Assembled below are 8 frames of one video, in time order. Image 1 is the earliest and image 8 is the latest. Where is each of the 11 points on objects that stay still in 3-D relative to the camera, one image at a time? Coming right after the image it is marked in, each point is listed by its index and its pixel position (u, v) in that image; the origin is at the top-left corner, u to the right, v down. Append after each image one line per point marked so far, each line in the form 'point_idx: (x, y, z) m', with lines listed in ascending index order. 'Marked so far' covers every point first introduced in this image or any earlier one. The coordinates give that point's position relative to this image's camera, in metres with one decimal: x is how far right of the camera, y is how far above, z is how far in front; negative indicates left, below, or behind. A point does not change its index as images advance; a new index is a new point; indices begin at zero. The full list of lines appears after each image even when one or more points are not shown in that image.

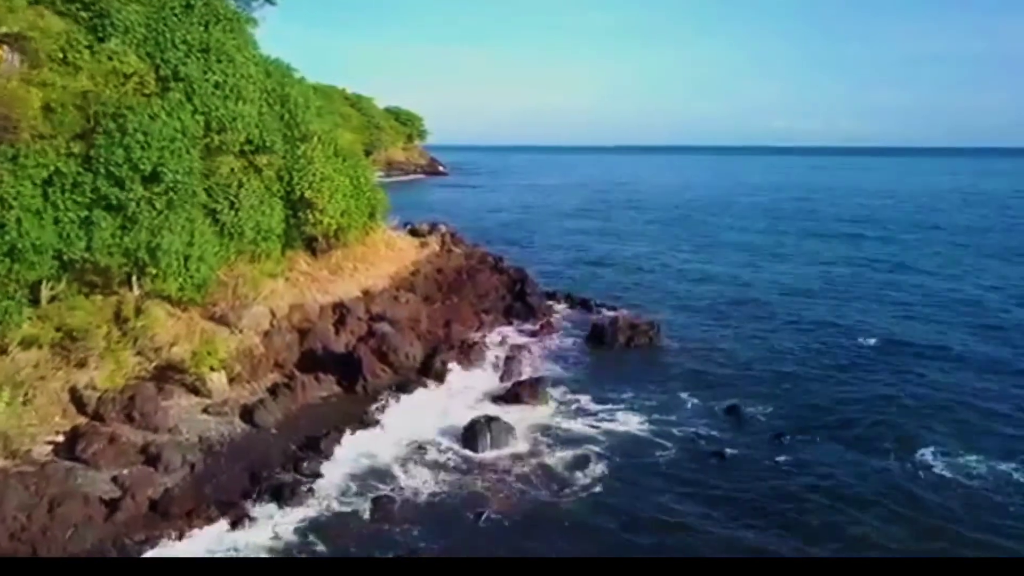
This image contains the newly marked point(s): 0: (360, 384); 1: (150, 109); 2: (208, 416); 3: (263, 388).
0: (-3.6, -2.3, +19.7) m
1: (-7.4, +3.6, +16.9) m
2: (-6.3, -2.7, +17.3) m
3: (-5.7, -2.3, +19.1) m
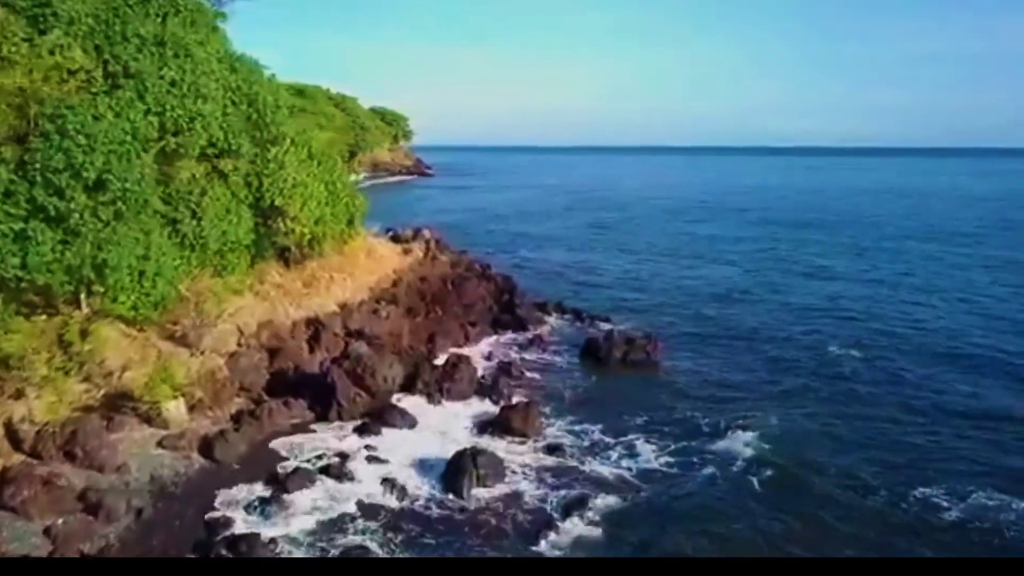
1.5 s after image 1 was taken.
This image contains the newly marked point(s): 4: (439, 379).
0: (-3.8, -2.6, +18.0) m
1: (-7.6, +3.2, +15.1) m
2: (-6.5, -3.0, +15.6) m
3: (-5.9, -2.7, +17.3) m
4: (-1.8, -2.2, +19.9) m
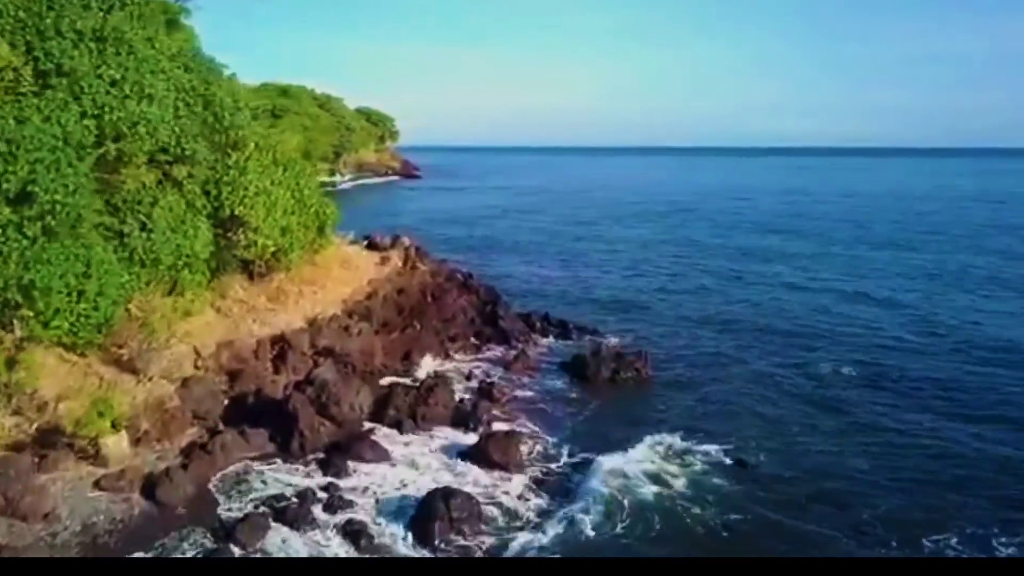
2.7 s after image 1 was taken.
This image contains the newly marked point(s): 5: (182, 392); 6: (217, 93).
0: (-4.2, -3.0, +16.4) m
1: (-8.0, +2.8, +13.5) m
2: (-6.9, -3.4, +13.9) m
3: (-6.3, -3.1, +15.7) m
4: (-2.2, -2.6, +18.3) m
5: (-6.7, -2.1, +16.9) m
6: (-6.9, +4.6, +19.5) m
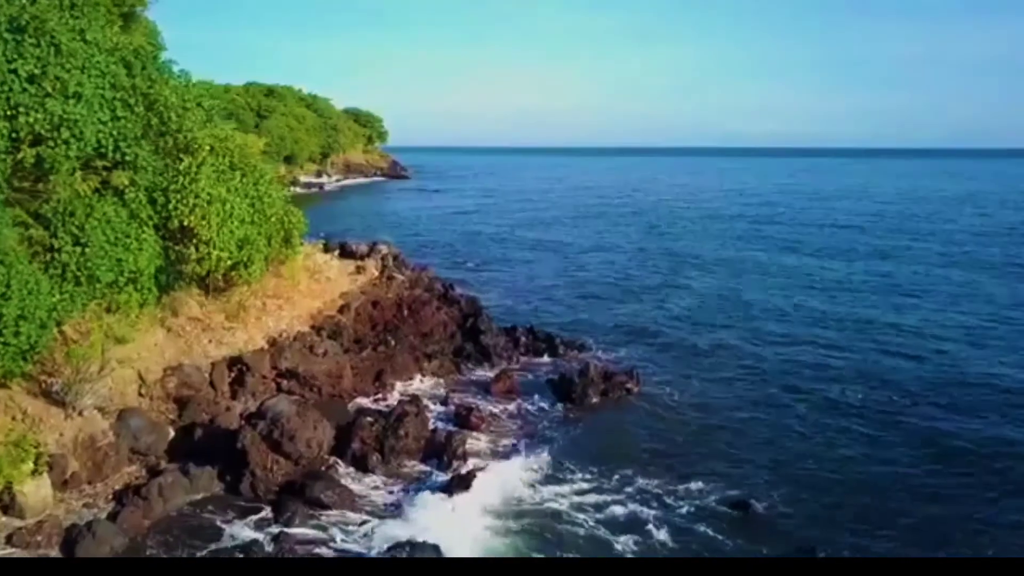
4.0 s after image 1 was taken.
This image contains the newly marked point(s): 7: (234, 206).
0: (-4.7, -3.4, +14.6) m
1: (-8.4, +2.5, +11.7) m
2: (-7.3, -3.8, +12.1) m
3: (-6.7, -3.5, +13.9) m
4: (-2.7, -2.9, +16.5) m
5: (-7.1, -2.5, +15.1) m
6: (-7.4, +4.2, +17.7) m
7: (-6.3, +1.9, +18.8) m
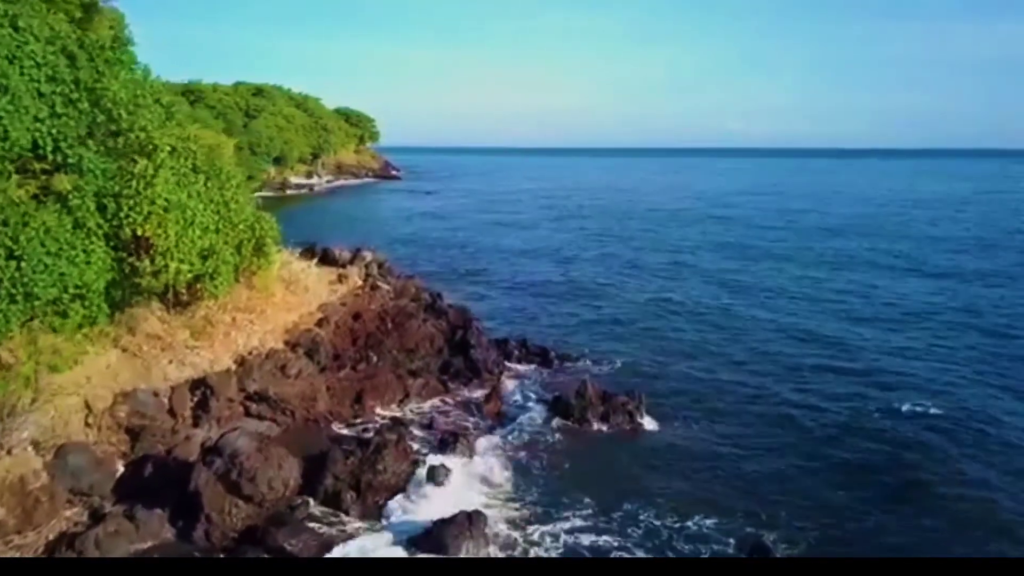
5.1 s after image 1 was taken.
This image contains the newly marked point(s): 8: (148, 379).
0: (-4.8, -3.7, +12.8) m
1: (-8.5, +2.1, +9.9) m
2: (-7.4, -4.1, +10.4) m
3: (-6.9, -3.8, +12.1) m
4: (-2.8, -3.2, +14.8) m
5: (-7.3, -2.8, +13.4) m
6: (-7.6, +3.9, +15.9) m
7: (-6.5, +1.6, +17.0) m
8: (-7.2, -1.8, +16.6) m
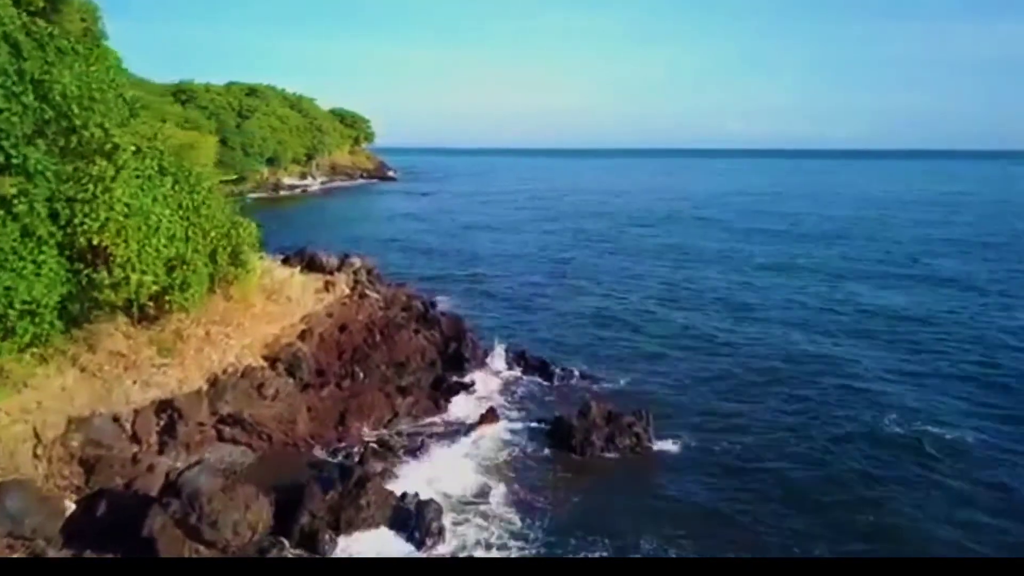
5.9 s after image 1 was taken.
0: (-4.8, -4.0, +11.3) m
1: (-8.5, +1.9, +8.4) m
2: (-7.5, -4.4, +8.8) m
3: (-6.9, -4.0, +10.6) m
4: (-2.9, -3.5, +13.3) m
5: (-7.3, -3.1, +11.8) m
6: (-7.6, +3.6, +14.4) m
7: (-6.5, +1.3, +15.5) m
8: (-7.3, -2.0, +15.0) m
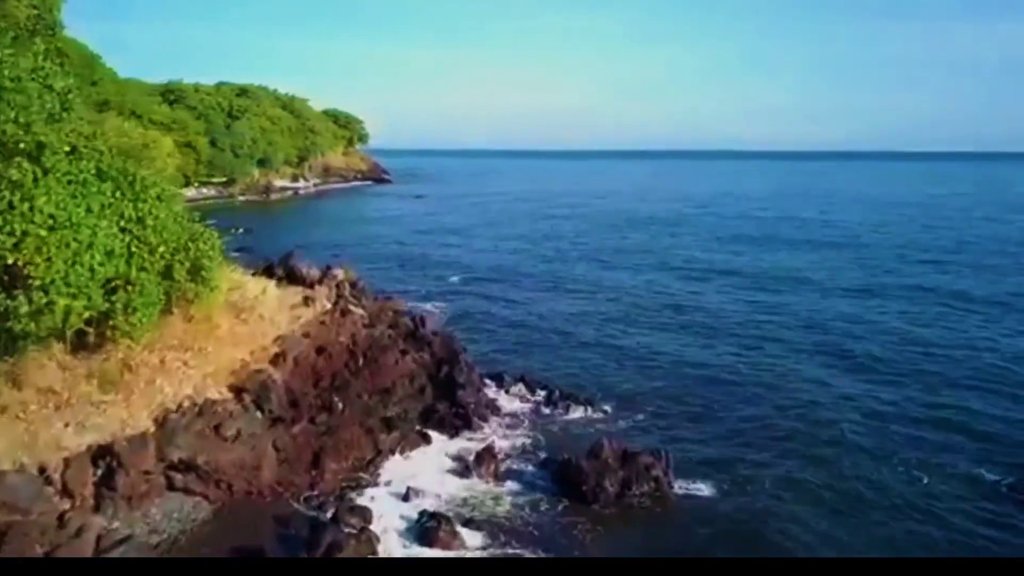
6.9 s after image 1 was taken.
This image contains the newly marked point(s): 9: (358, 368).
0: (-4.8, -4.4, +8.9) m
1: (-8.5, +1.5, +6.0) m
2: (-7.4, -4.8, +6.4) m
3: (-6.9, -4.4, +8.2) m
4: (-2.8, -3.9, +10.9) m
5: (-7.3, -3.5, +9.4) m
6: (-7.6, +3.2, +12.0) m
7: (-6.5, +0.9, +13.1) m
8: (-7.3, -2.4, +12.6) m
9: (-3.6, -1.8, +19.3) m
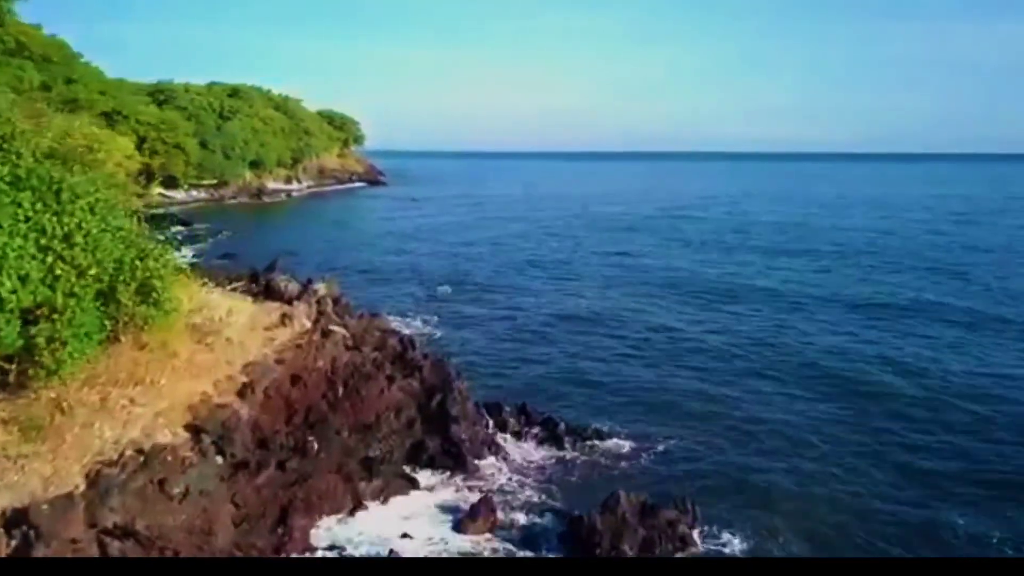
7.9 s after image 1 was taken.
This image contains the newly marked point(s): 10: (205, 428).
0: (-4.8, -4.8, +6.6) m
1: (-8.5, +1.1, +3.6) m
2: (-7.4, -5.2, +4.1) m
3: (-6.8, -4.8, +5.8) m
4: (-2.8, -4.3, +8.6) m
5: (-7.3, -3.9, +7.1) m
6: (-7.6, +2.8, +9.7) m
7: (-6.5, +0.5, +10.8) m
8: (-7.2, -2.9, +10.3) m
9: (-3.6, -2.2, +17.0) m
10: (-5.3, -2.4, +14.3) m
